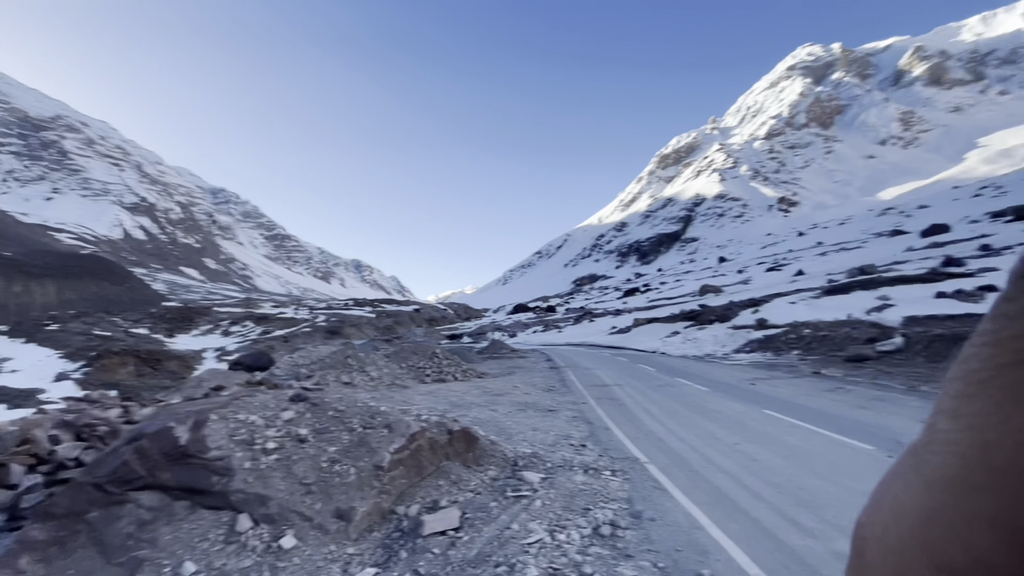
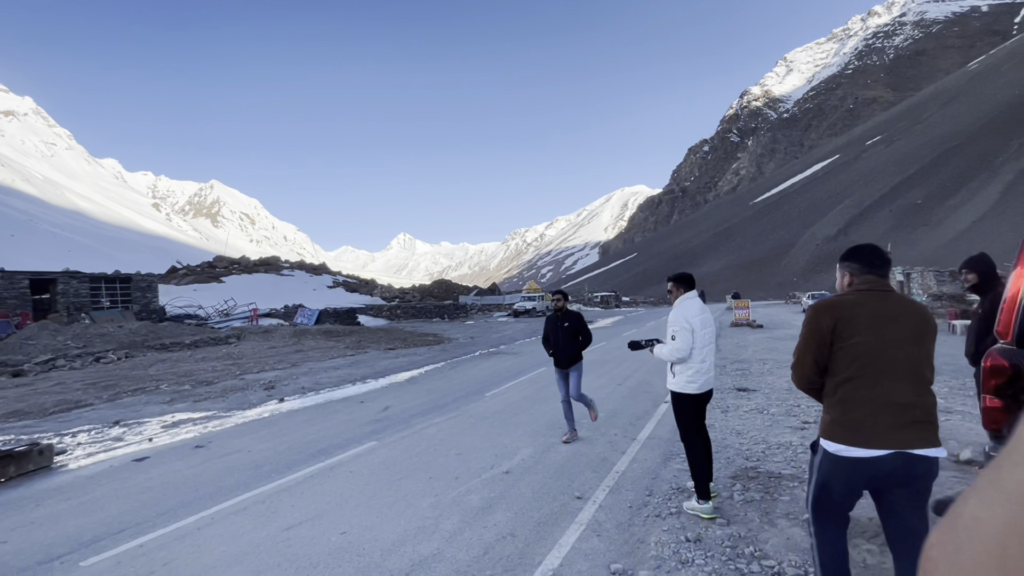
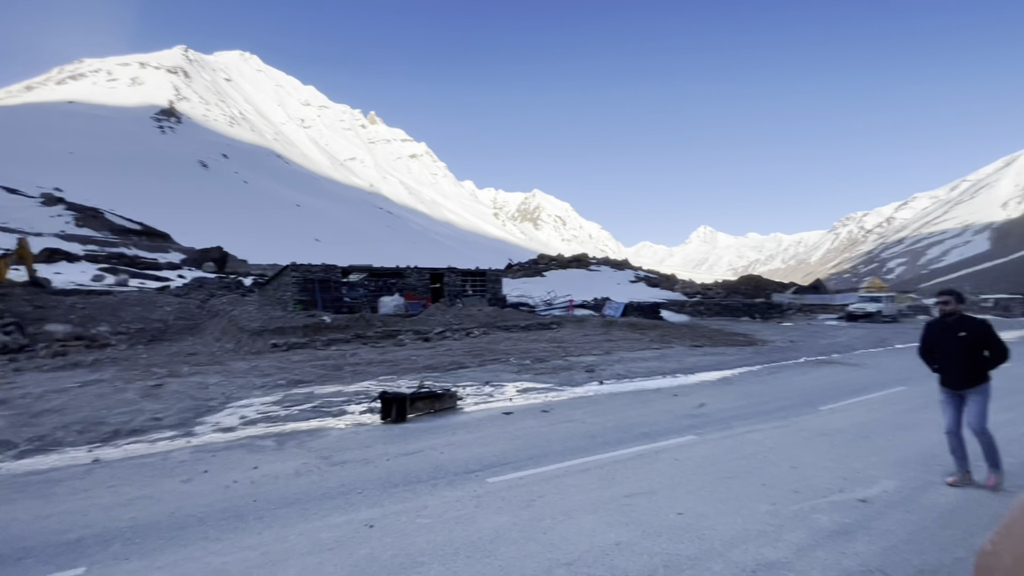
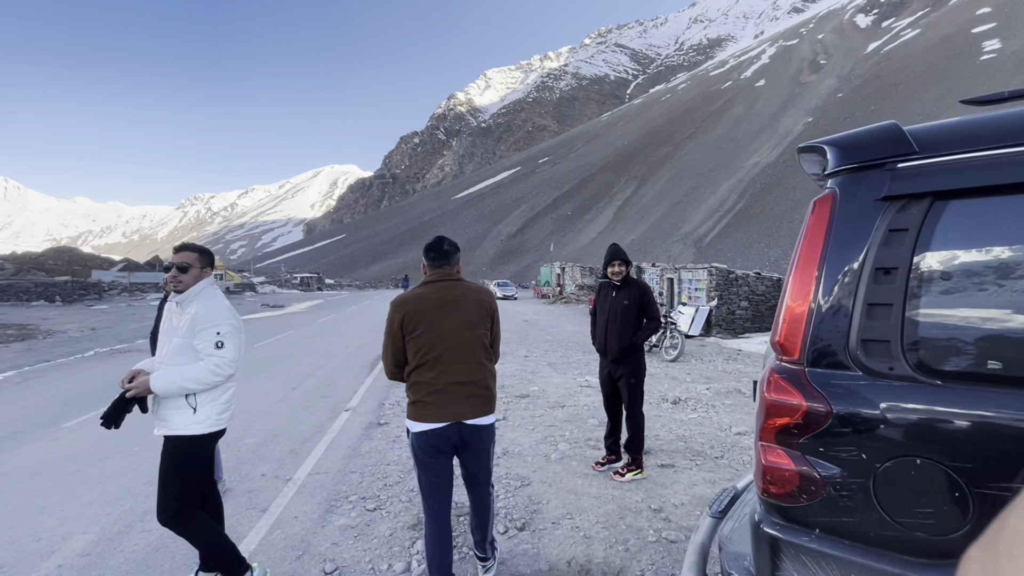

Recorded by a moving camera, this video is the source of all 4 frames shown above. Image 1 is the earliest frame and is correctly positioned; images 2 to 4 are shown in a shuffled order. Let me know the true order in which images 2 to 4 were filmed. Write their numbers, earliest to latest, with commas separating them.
3, 2, 4
